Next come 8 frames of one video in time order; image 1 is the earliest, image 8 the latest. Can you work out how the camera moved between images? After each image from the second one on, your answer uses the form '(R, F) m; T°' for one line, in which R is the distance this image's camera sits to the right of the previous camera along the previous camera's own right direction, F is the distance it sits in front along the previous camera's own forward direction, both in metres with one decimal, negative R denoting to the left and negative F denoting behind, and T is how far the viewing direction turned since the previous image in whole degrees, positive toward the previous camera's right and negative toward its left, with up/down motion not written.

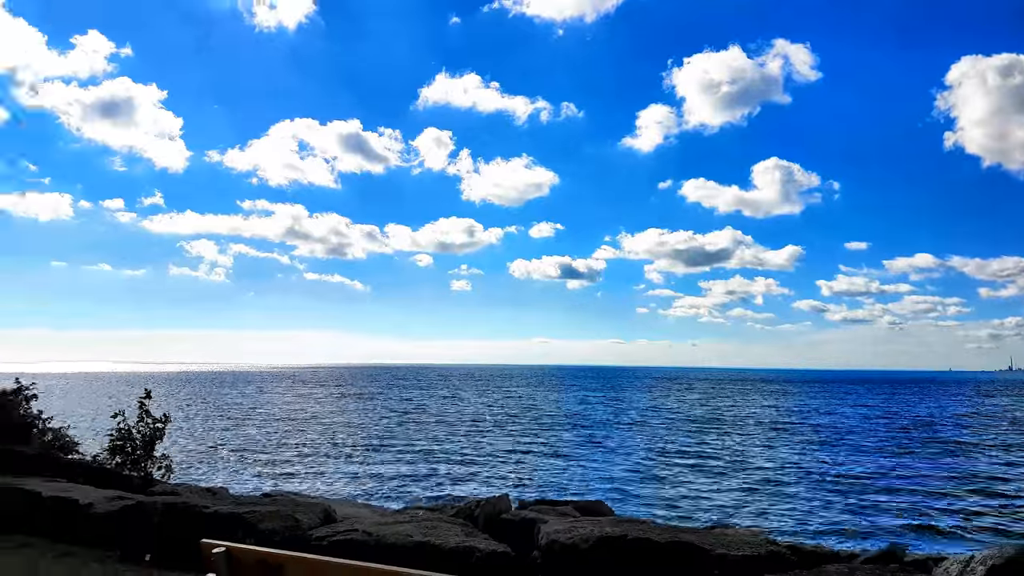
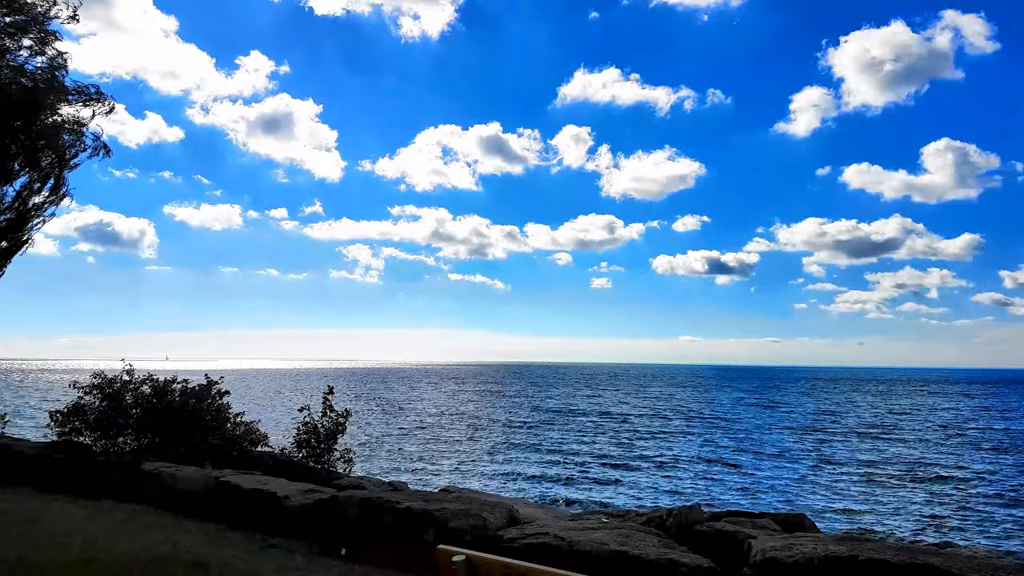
(-0.4, +0.3) m; -11°
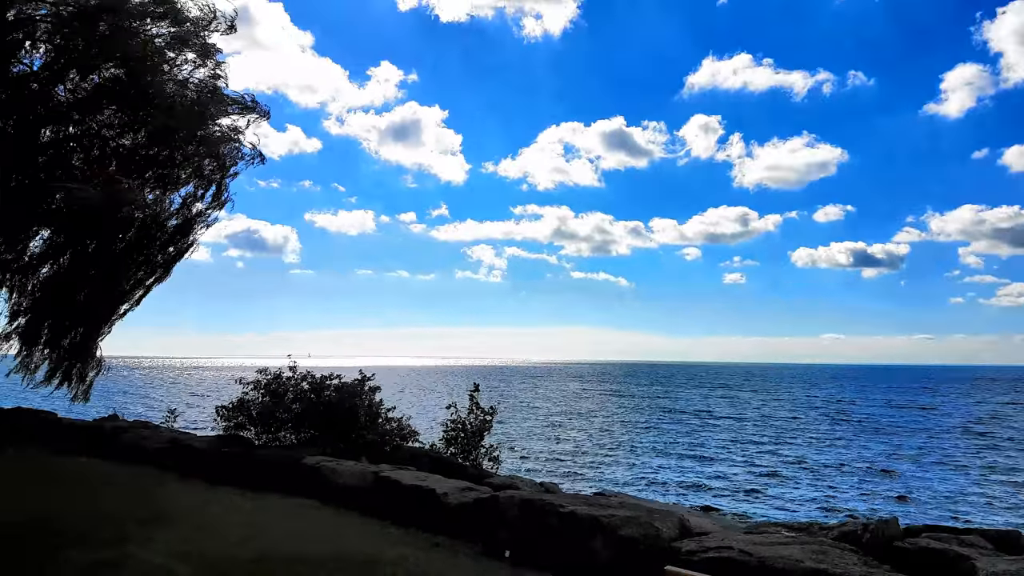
(-0.3, +0.3) m; -9°
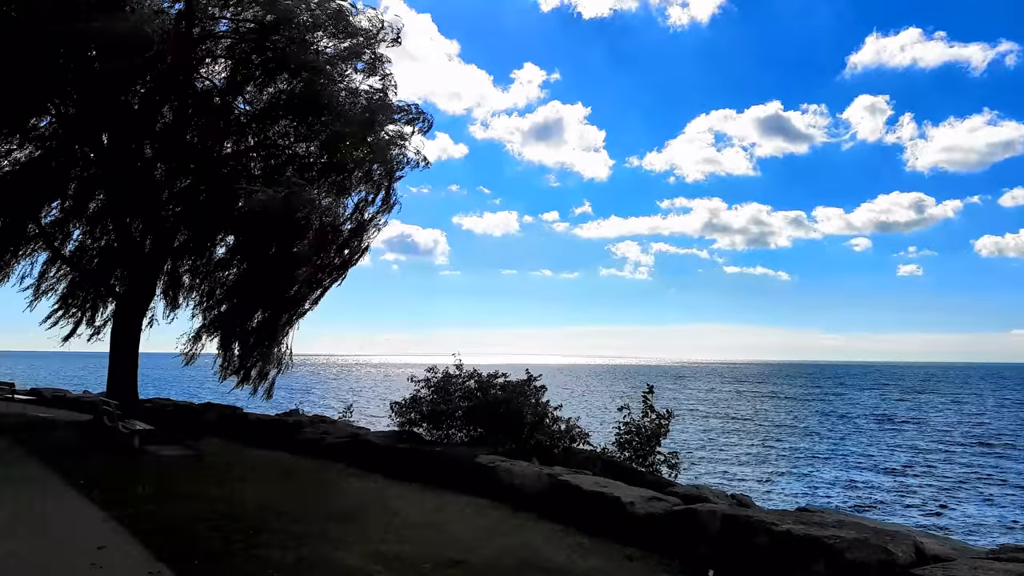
(-0.3, +0.4) m; -11°
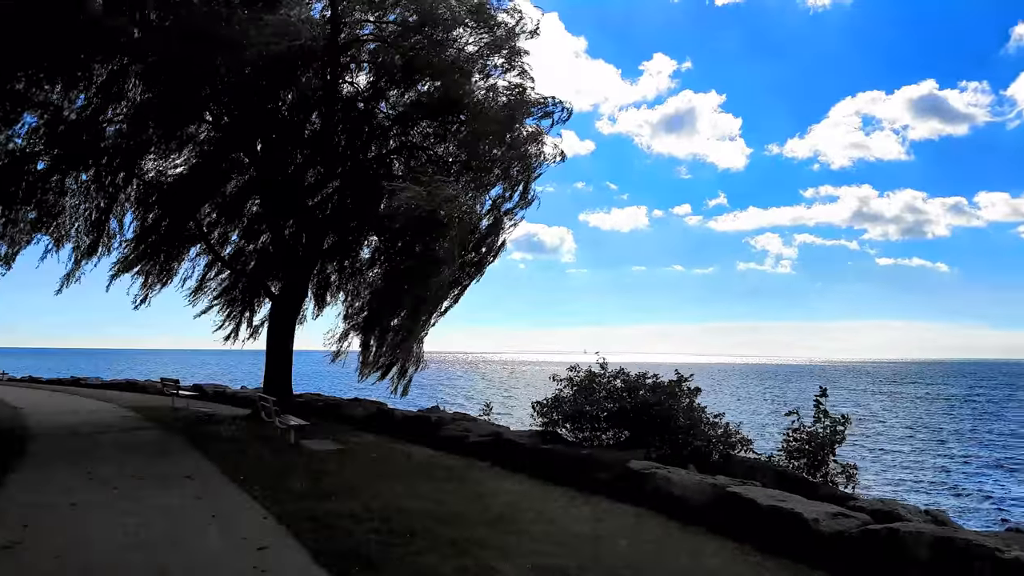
(-0.3, +0.4) m; -10°
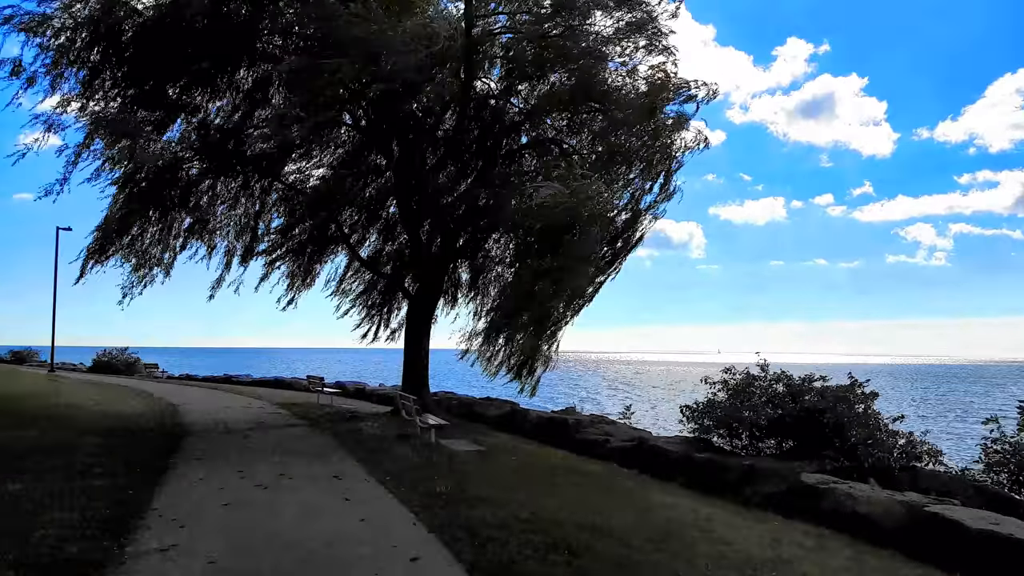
(-0.3, +0.4) m; -9°
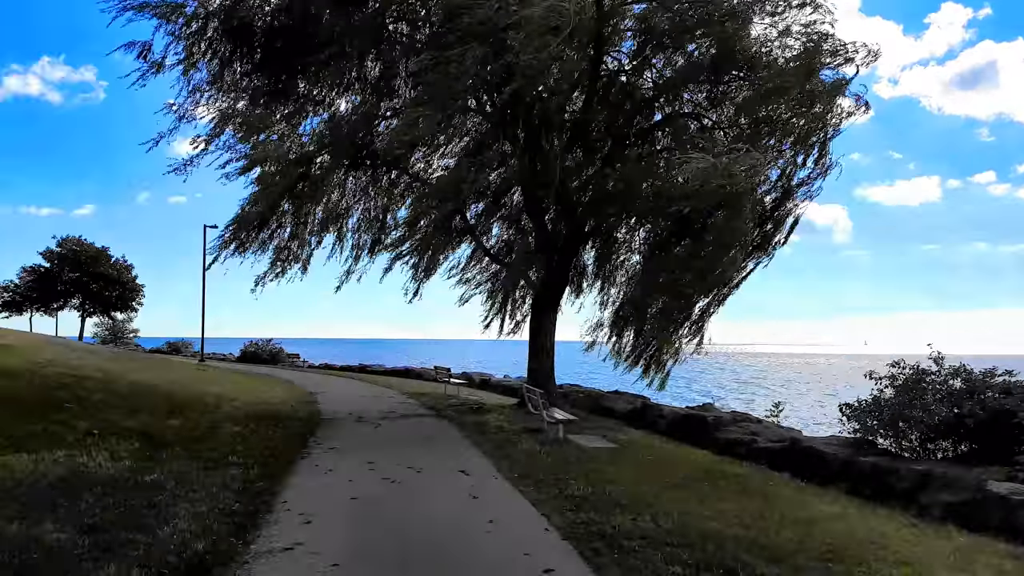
(-0.1, +0.5) m; -9°
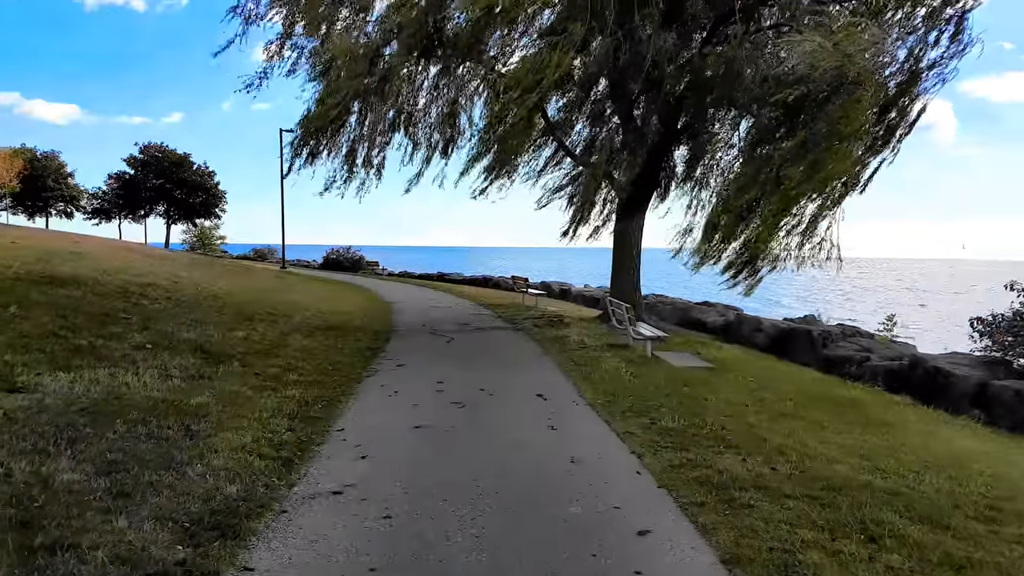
(0.0, +0.9) m; -6°
